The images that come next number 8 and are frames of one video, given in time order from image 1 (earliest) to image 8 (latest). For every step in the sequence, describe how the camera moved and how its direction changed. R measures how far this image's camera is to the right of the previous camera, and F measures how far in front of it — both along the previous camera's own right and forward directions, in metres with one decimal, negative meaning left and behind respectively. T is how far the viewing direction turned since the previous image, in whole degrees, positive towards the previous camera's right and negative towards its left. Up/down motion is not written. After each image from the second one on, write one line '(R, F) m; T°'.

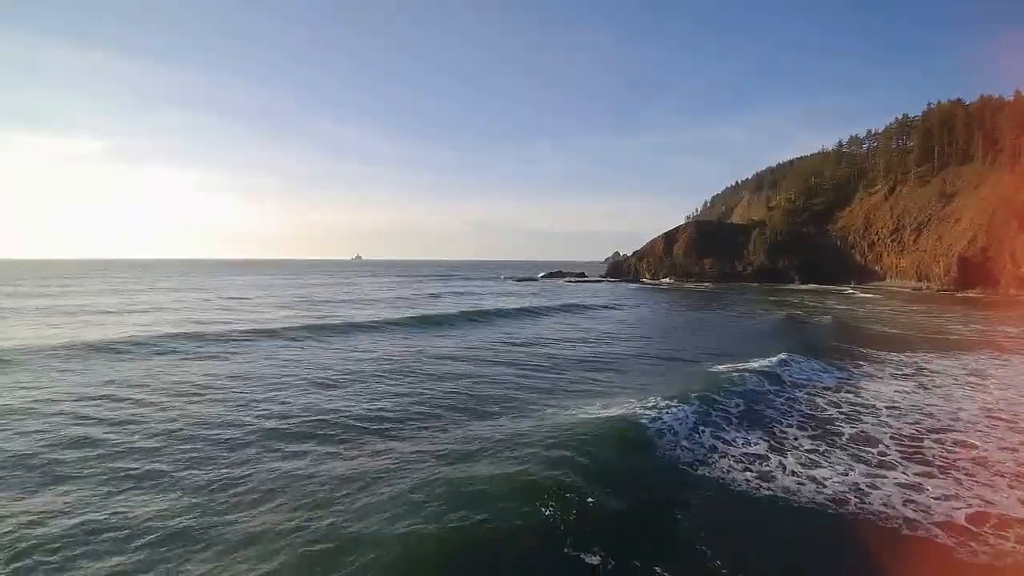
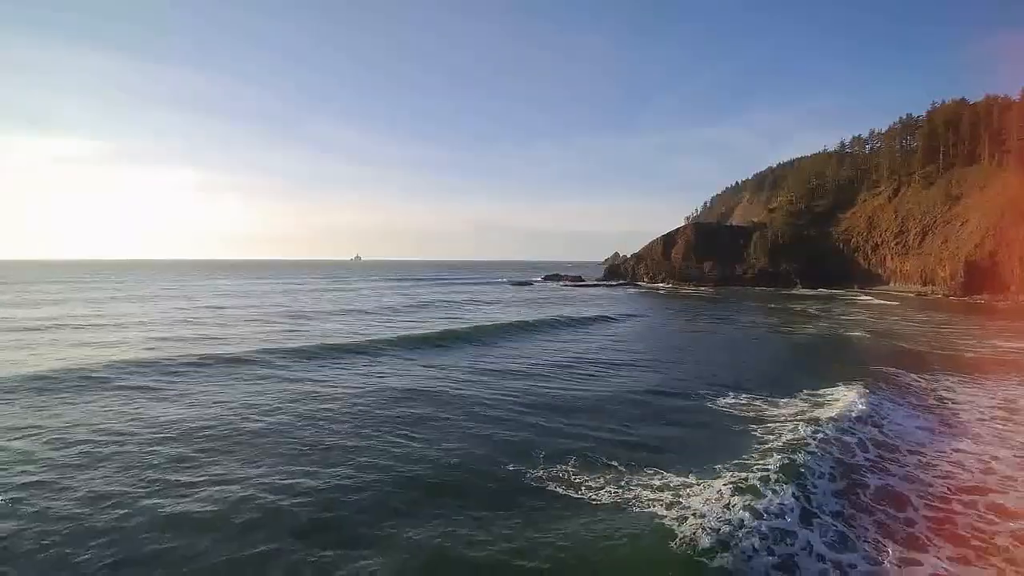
(+0.8, +1.9) m; 0°
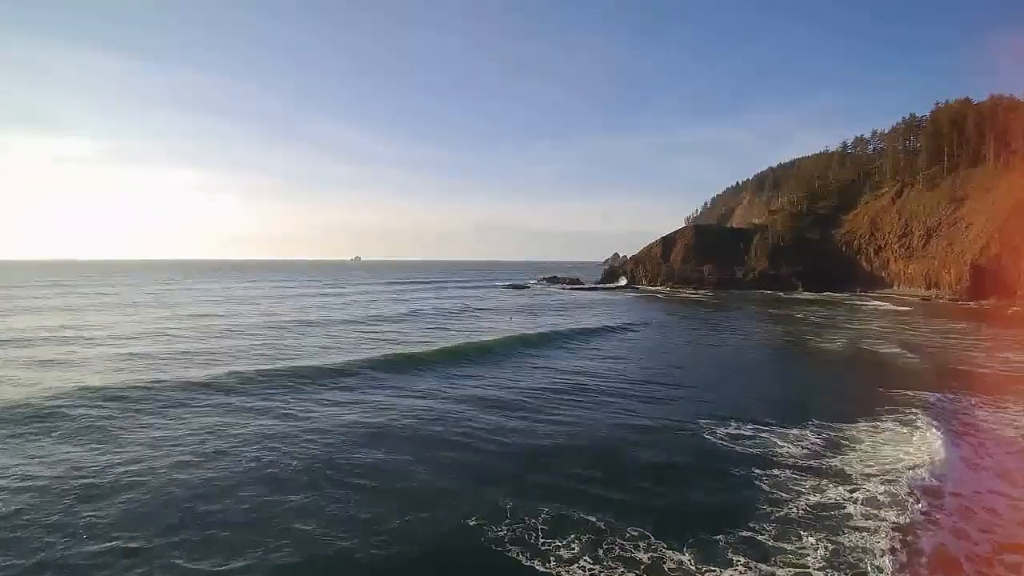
(+0.6, +1.5) m; 0°
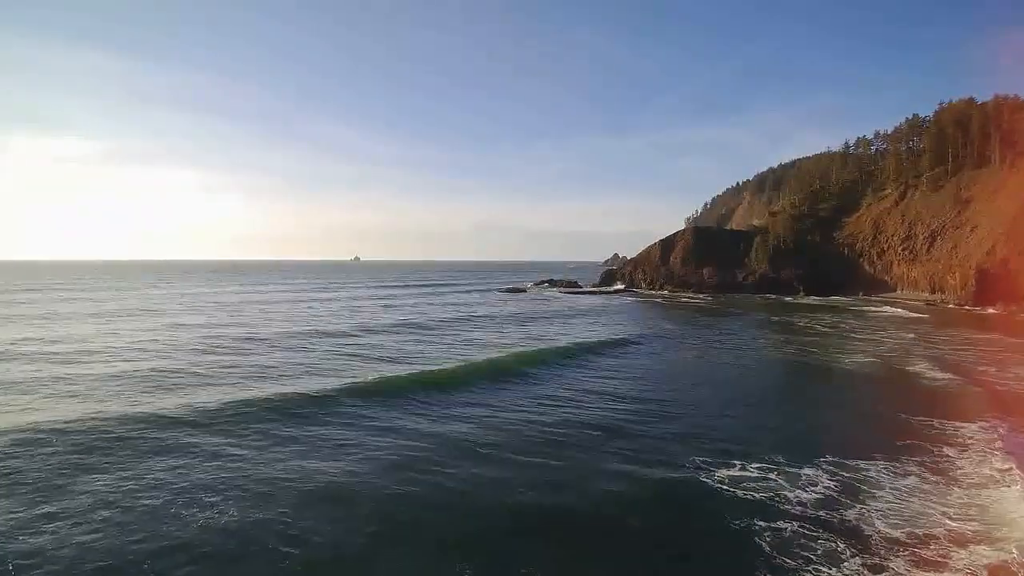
(+0.6, +1.5) m; 0°
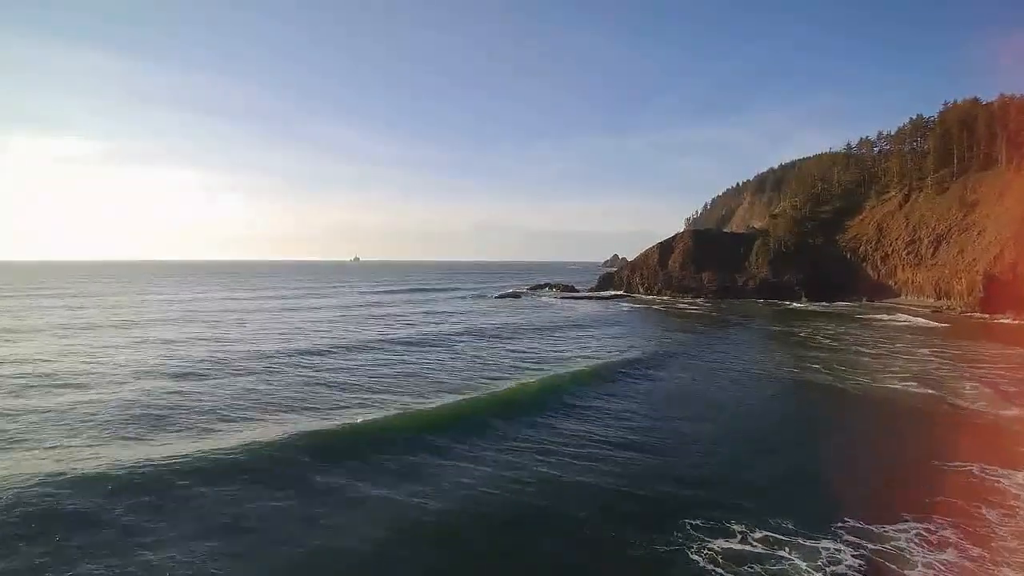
(+0.9, +2.0) m; 0°
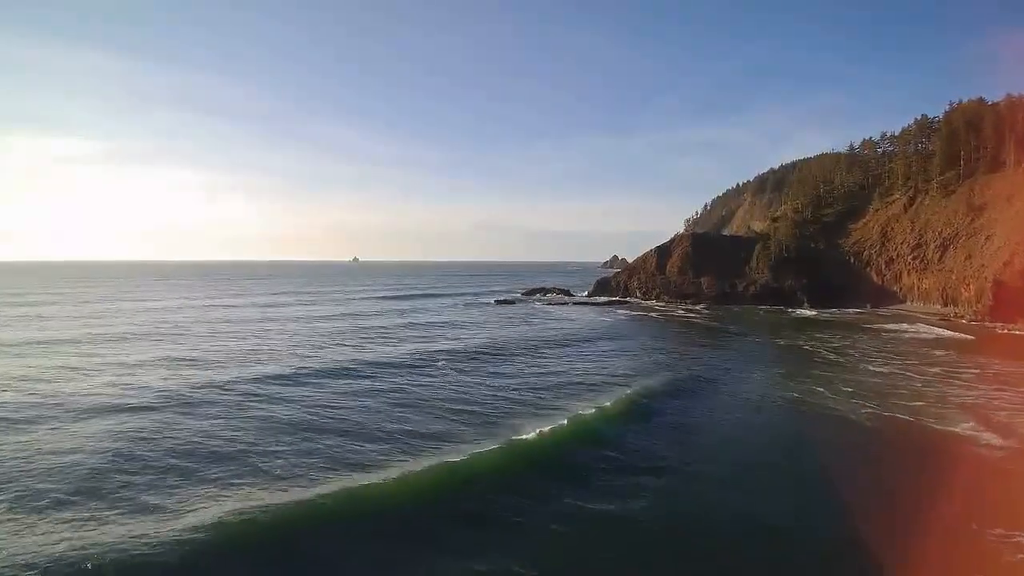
(+1.0, +2.2) m; 0°
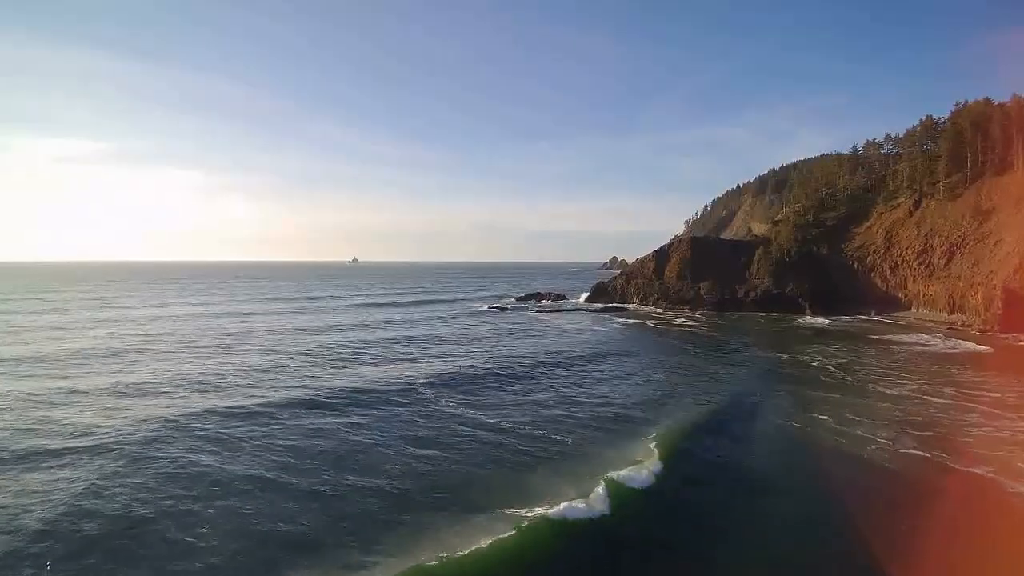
(+1.0, +2.2) m; 0°
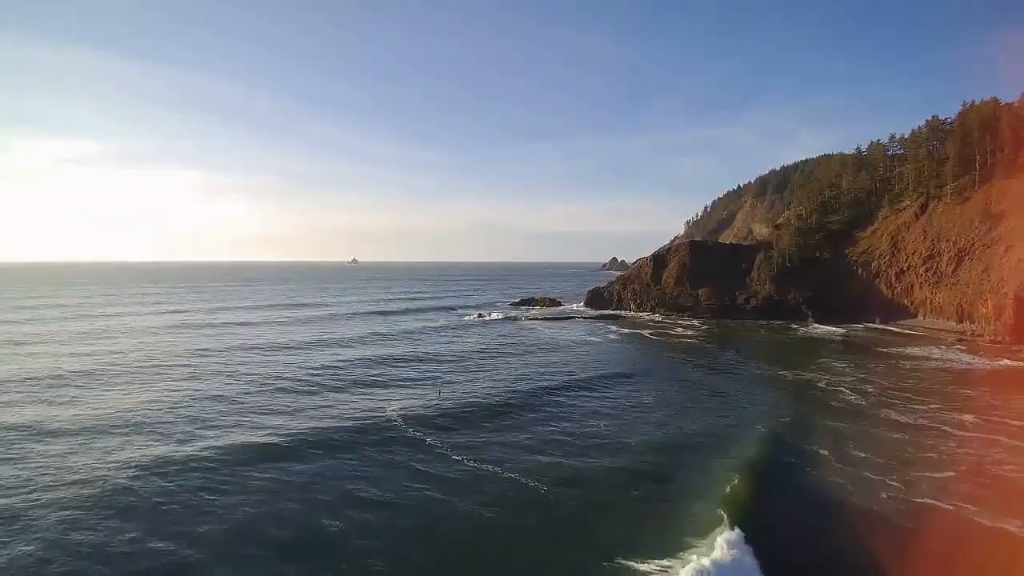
(+1.1, +2.5) m; 0°
